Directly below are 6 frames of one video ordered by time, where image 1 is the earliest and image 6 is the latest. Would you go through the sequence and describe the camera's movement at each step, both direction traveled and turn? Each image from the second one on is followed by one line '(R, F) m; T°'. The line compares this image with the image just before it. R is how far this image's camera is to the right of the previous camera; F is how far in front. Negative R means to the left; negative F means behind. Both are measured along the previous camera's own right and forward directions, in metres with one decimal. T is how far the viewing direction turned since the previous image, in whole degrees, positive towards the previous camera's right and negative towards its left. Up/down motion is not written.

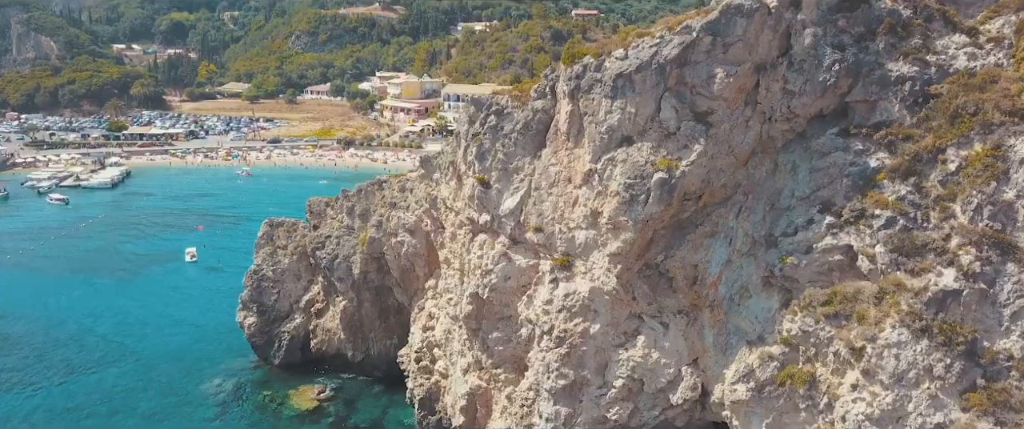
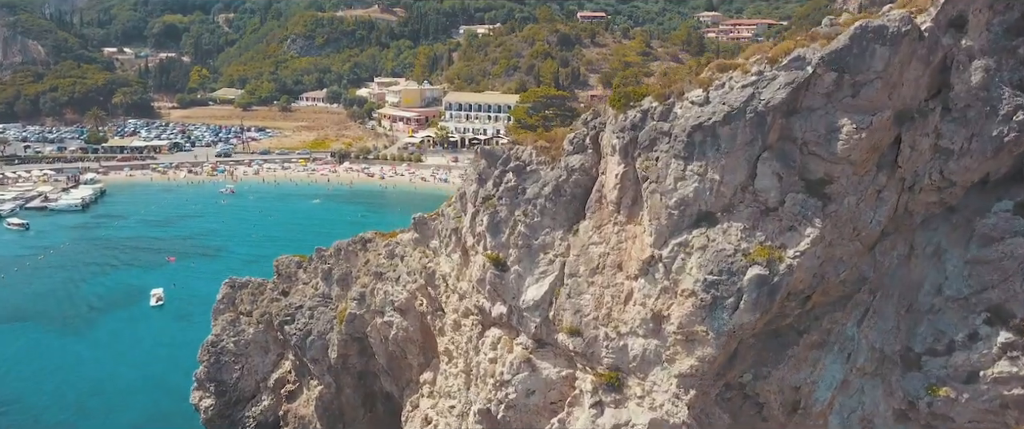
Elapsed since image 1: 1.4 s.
(-0.5, +6.5) m; 0°
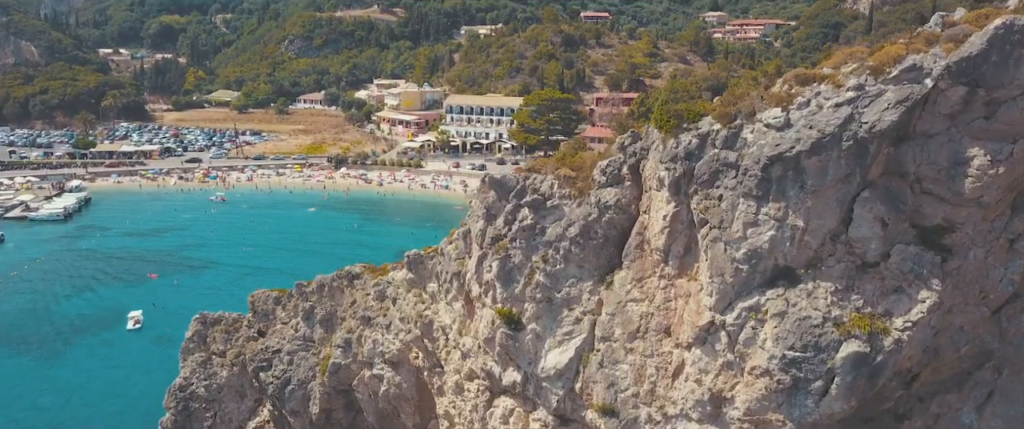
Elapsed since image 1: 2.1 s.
(-0.3, +3.5) m; 0°
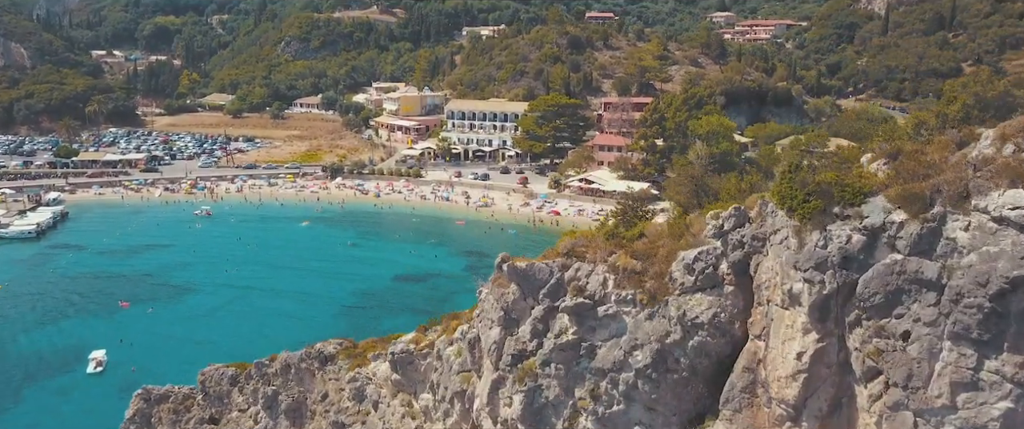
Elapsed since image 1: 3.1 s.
(-0.4, +4.8) m; 0°
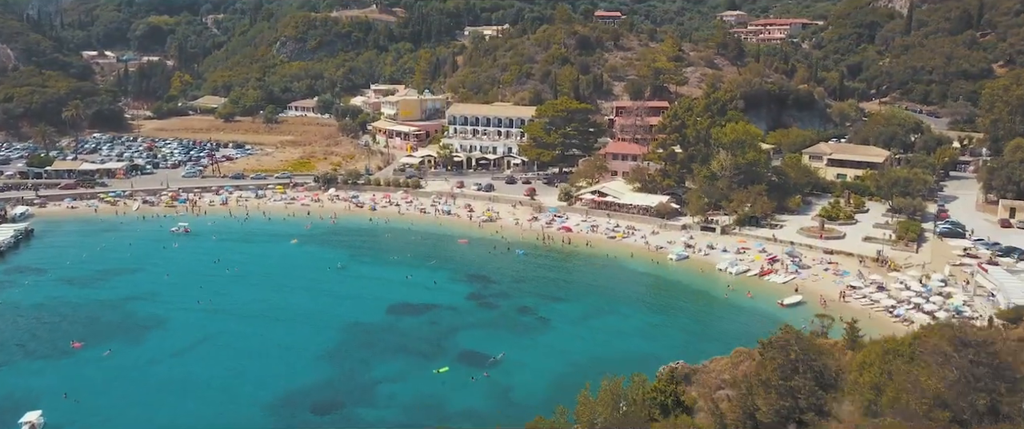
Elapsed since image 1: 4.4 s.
(-0.5, +6.2) m; 0°
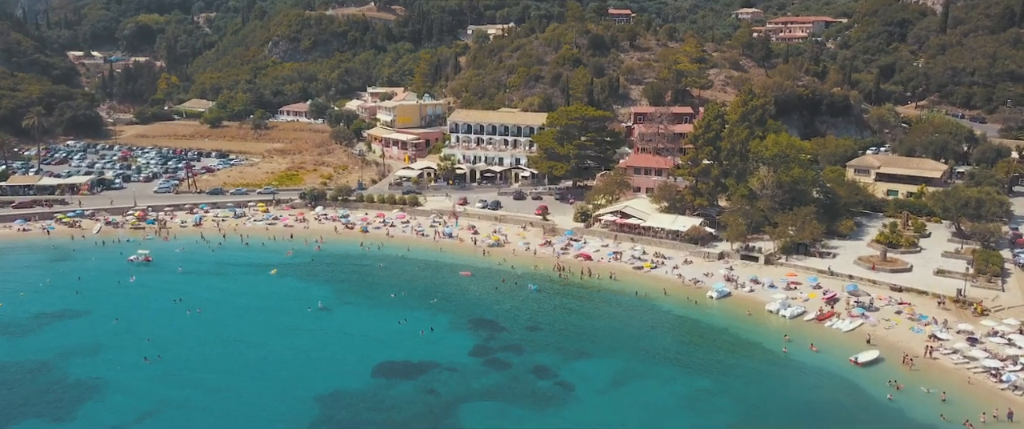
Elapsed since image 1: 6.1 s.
(-0.6, +8.7) m; 0°
